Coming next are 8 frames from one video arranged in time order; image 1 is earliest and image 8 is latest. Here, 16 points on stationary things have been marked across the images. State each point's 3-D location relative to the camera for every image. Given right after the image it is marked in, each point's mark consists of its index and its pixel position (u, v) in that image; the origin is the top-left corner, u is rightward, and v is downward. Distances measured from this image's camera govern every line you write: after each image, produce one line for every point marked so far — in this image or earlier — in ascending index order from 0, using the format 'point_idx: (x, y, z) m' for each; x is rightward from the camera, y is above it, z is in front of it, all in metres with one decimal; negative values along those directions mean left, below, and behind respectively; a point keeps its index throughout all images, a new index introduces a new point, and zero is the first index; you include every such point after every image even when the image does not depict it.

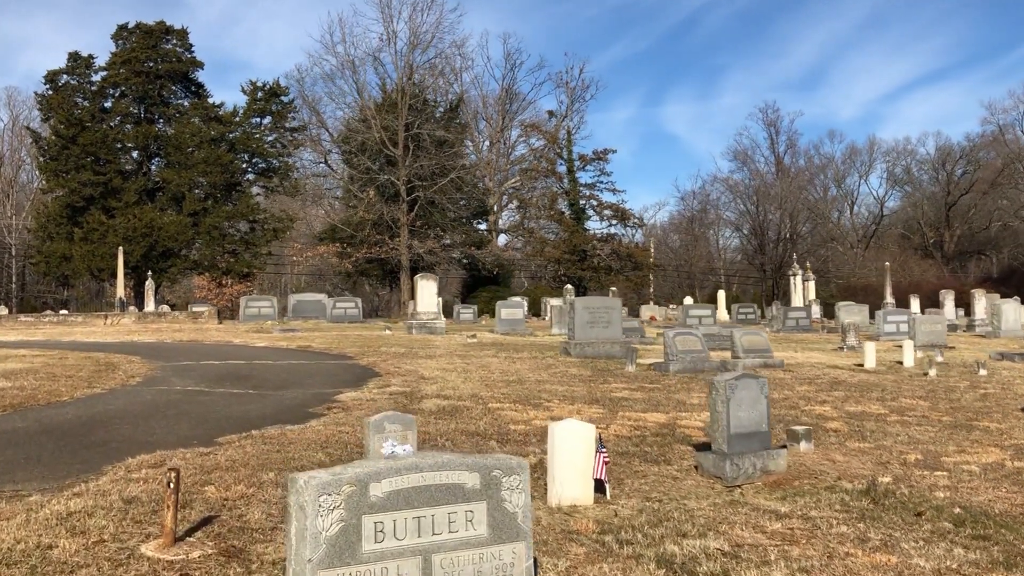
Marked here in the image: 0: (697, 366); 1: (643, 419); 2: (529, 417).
0: (+2.5, -1.1, +14.5) m
1: (+1.3, -1.3, +10.0) m
2: (+0.2, -1.2, +9.7) m
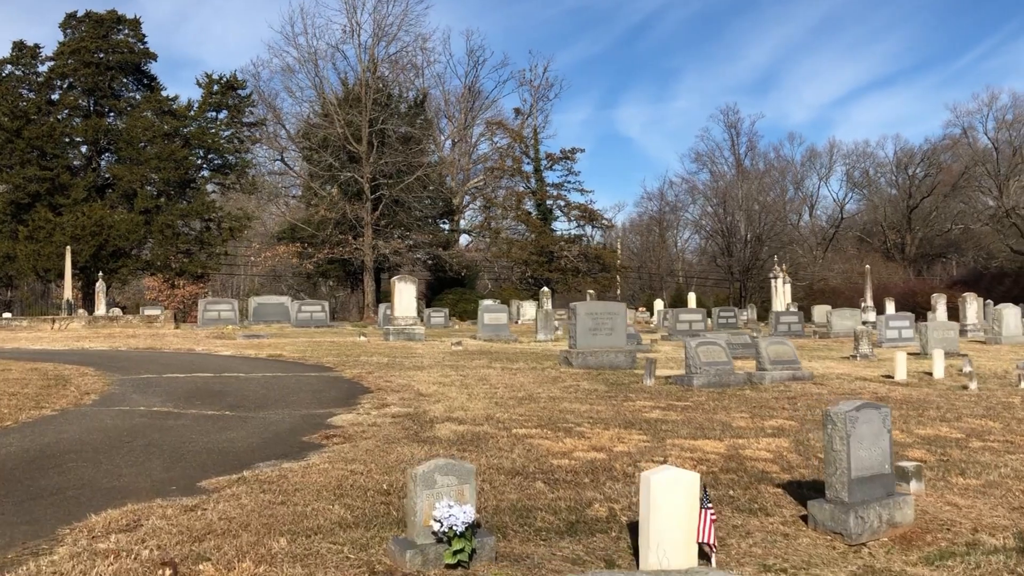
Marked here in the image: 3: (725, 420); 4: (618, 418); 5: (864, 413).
0: (+2.6, -1.1, +13.1) m
1: (+1.5, -1.3, +8.5) m
2: (+0.4, -1.2, +8.2) m
3: (+2.1, -1.3, +10.4) m
4: (+1.0, -1.3, +10.2) m
5: (+2.0, -0.7, +6.0) m
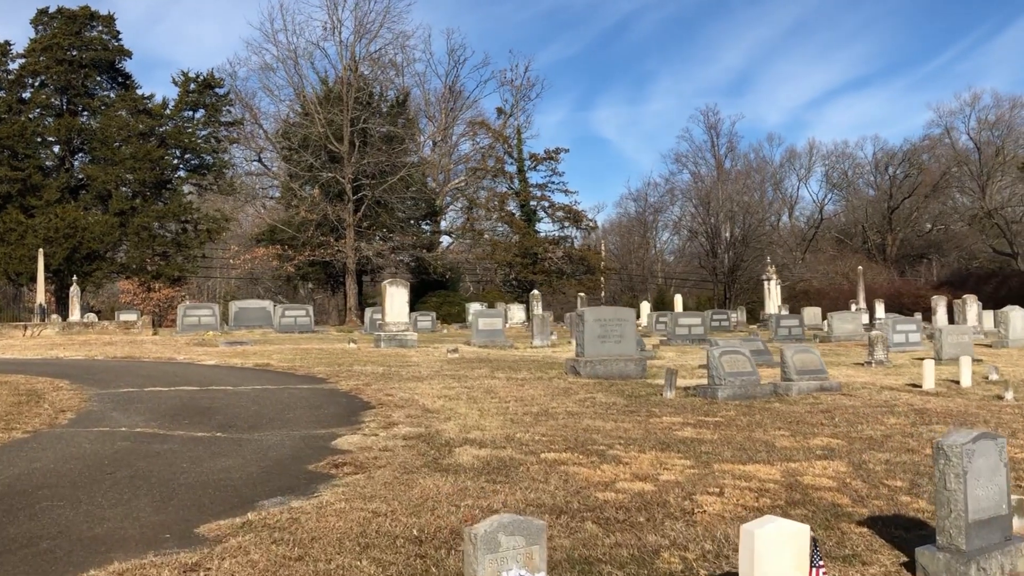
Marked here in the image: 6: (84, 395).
0: (+2.7, -1.2, +12.2) m
1: (+1.8, -1.4, +7.7) m
2: (+0.7, -1.3, +7.3) m
3: (+2.3, -1.4, +9.5) m
4: (+1.2, -1.3, +9.3) m
5: (+2.3, -0.8, +5.1) m
6: (-5.0, -1.3, +12.3) m
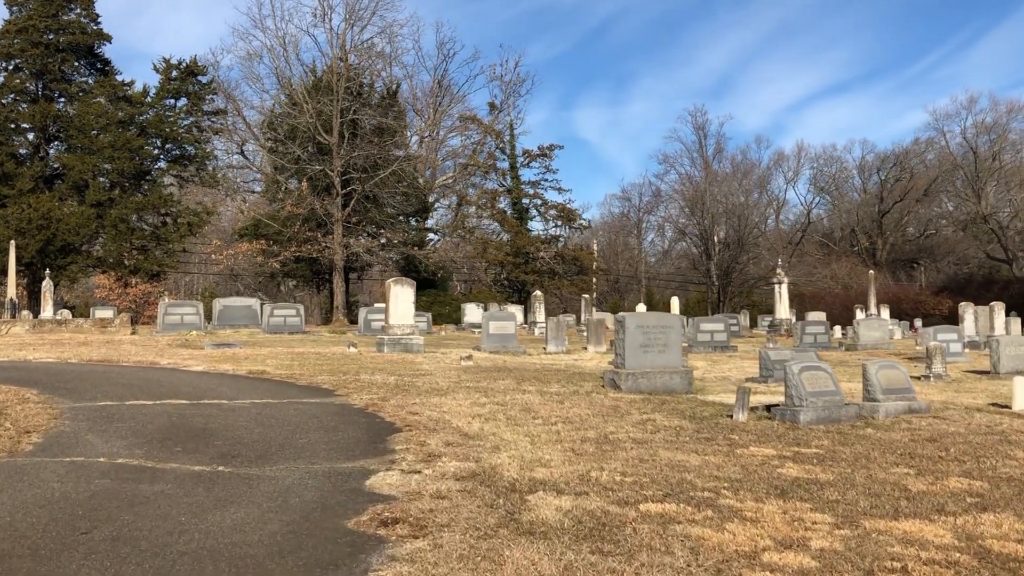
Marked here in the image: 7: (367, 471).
0: (+3.2, -1.3, +10.5) m
1: (+2.3, -1.4, +5.9) m
2: (+1.2, -1.3, +5.5) m
3: (+2.8, -1.4, +7.8) m
4: (+1.7, -1.4, +7.5) m
5: (+2.9, -0.8, +3.4) m
6: (-4.5, -1.2, +10.4) m
7: (-1.0, -1.3, +7.5) m
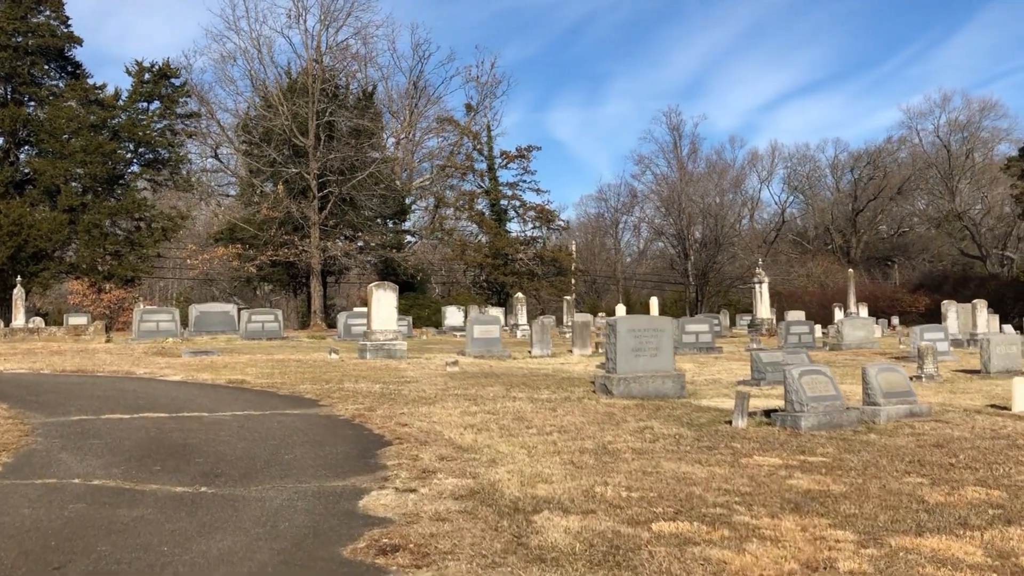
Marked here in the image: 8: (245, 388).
0: (+3.1, -1.3, +10.2) m
1: (+2.4, -1.4, +5.6) m
2: (+1.3, -1.4, +5.2) m
3: (+2.8, -1.4, +7.5) m
4: (+1.7, -1.4, +7.2) m
5: (+3.0, -0.8, +3.1) m
6: (-4.6, -1.3, +9.9) m
7: (-1.0, -1.4, +7.1) m
8: (-3.6, -1.3, +14.0) m
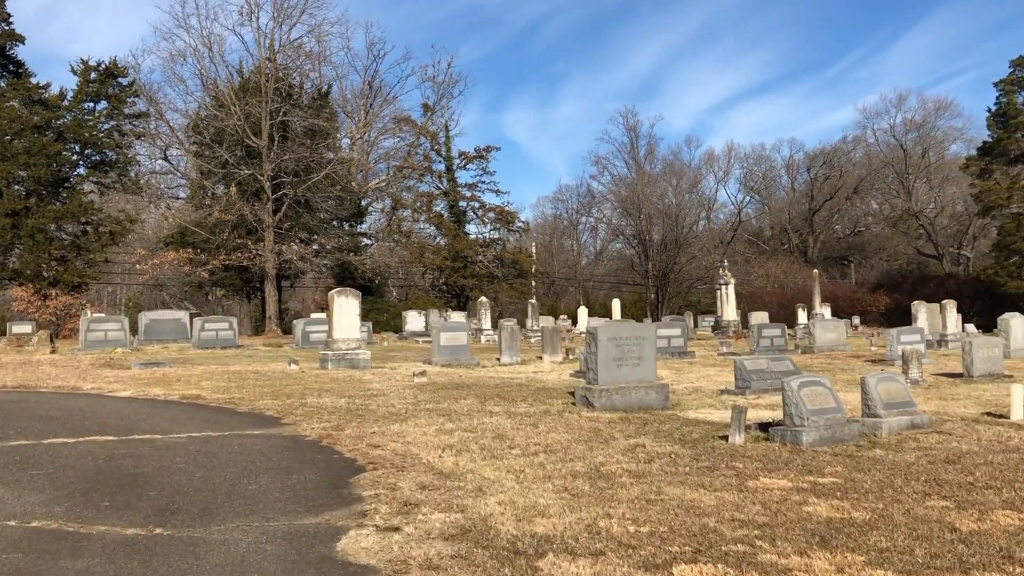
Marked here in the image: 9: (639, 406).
0: (+3.0, -1.3, +9.6) m
1: (+2.4, -1.5, +5.0) m
2: (+1.3, -1.4, +4.5) m
3: (+2.8, -1.5, +6.9) m
4: (+1.7, -1.5, +6.5) m
5: (+3.1, -0.9, +2.5) m
6: (-4.8, -1.4, +9.0) m
7: (-1.1, -1.4, +6.3) m
8: (-3.9, -1.4, +13.1) m
9: (+1.5, -1.4, +12.3) m
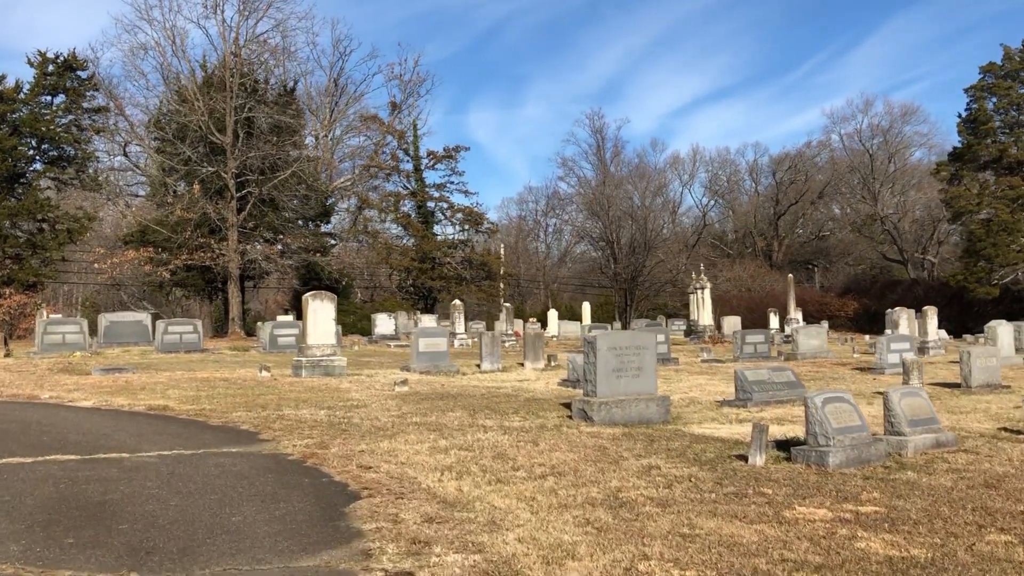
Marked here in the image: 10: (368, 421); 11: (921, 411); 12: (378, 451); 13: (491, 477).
0: (+3.0, -1.4, +8.9) m
1: (+2.6, -1.6, +4.3) m
2: (+1.5, -1.5, +3.8) m
3: (+2.9, -1.6, +6.2) m
4: (+1.8, -1.5, +5.8) m
5: (+3.4, -1.0, +1.9) m
6: (-4.7, -1.5, +8.1) m
7: (-0.9, -1.5, +5.5) m
8: (-4.0, -1.5, +12.2) m
9: (+1.4, -1.5, +11.6) m
10: (-1.6, -1.5, +11.7) m
11: (+3.9, -1.2, +10.0) m
12: (-1.2, -1.5, +9.6) m
13: (-0.2, -1.5, +8.4) m
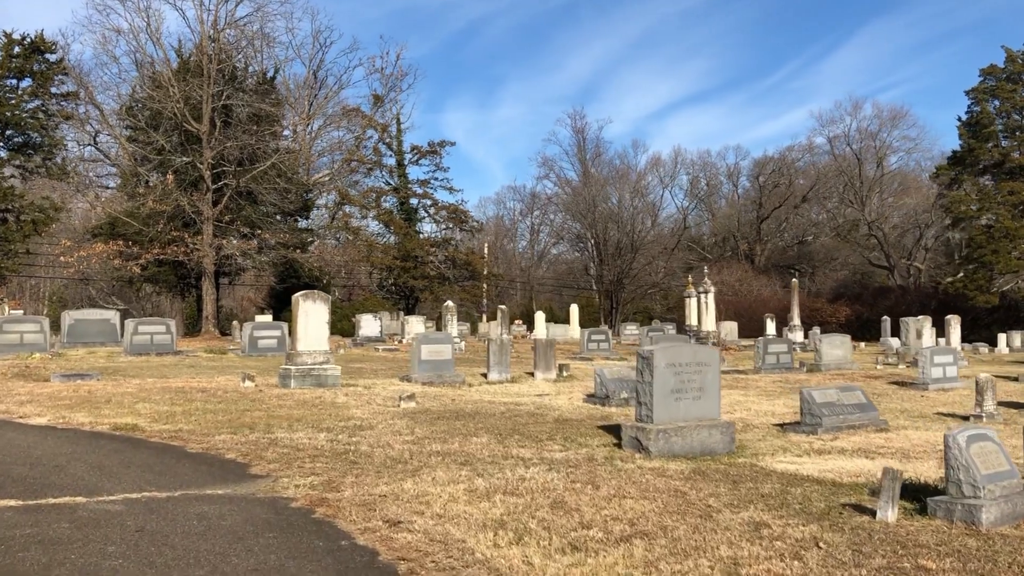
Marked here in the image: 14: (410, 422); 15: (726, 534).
0: (+3.4, -1.5, +7.1) m
1: (+3.1, -1.6, +2.5) m
2: (+2.1, -1.6, +1.9) m
3: (+3.4, -1.6, +4.4) m
4: (+2.4, -1.6, +4.0) m
5: (+4.0, -1.0, 0.0) m
6: (-4.2, -1.4, +6.0) m
7: (-0.4, -1.5, +3.6) m
8: (-3.6, -1.5, +10.2) m
9: (+1.8, -1.5, +9.7) m
10: (-1.2, -1.5, +9.7) m
11: (+4.3, -1.3, +8.1) m
12: (-0.8, -1.5, +7.6) m
13: (+0.3, -1.5, +6.5) m
14: (-1.1, -1.5, +11.6) m
15: (+1.3, -1.5, +6.7) m
